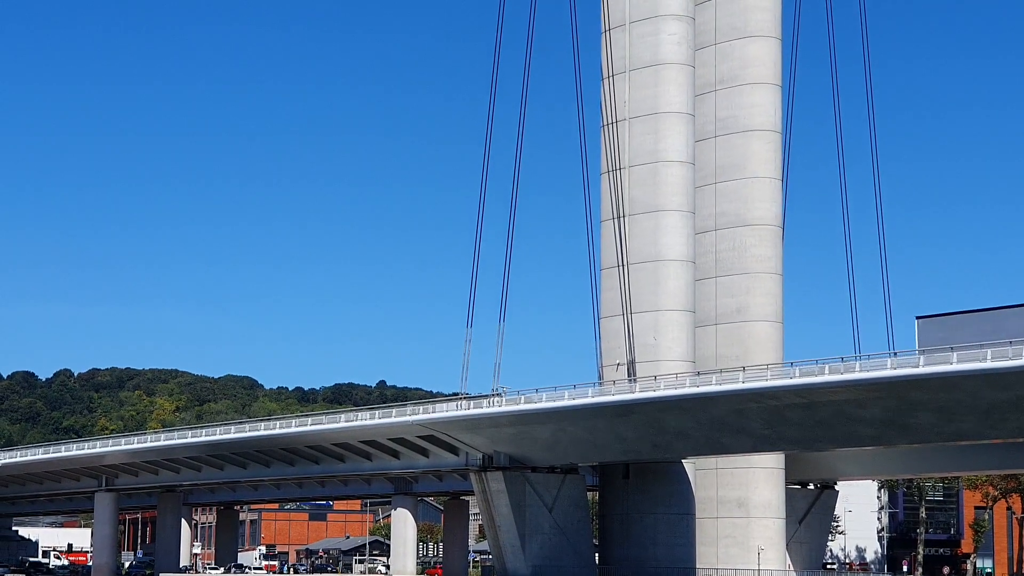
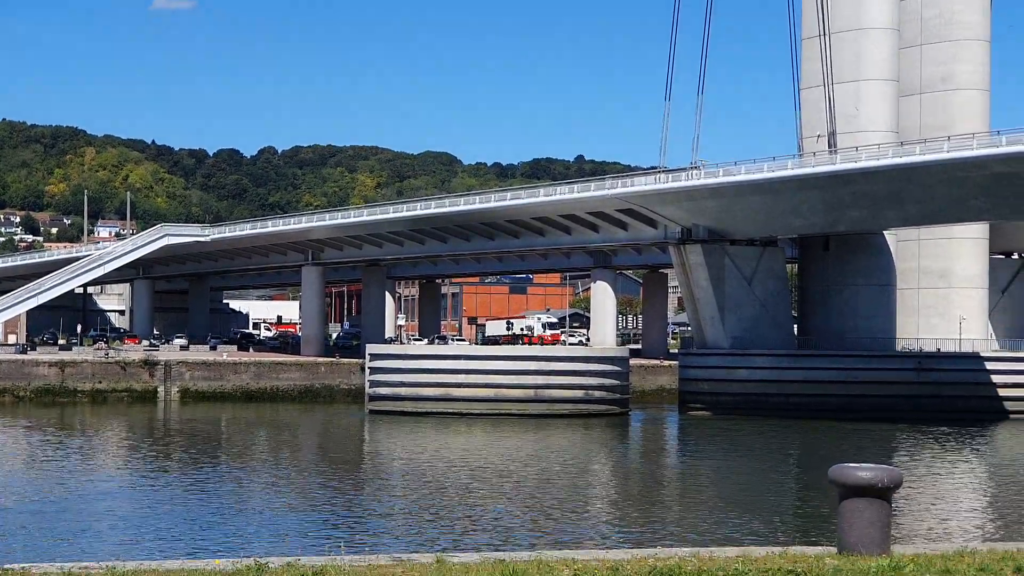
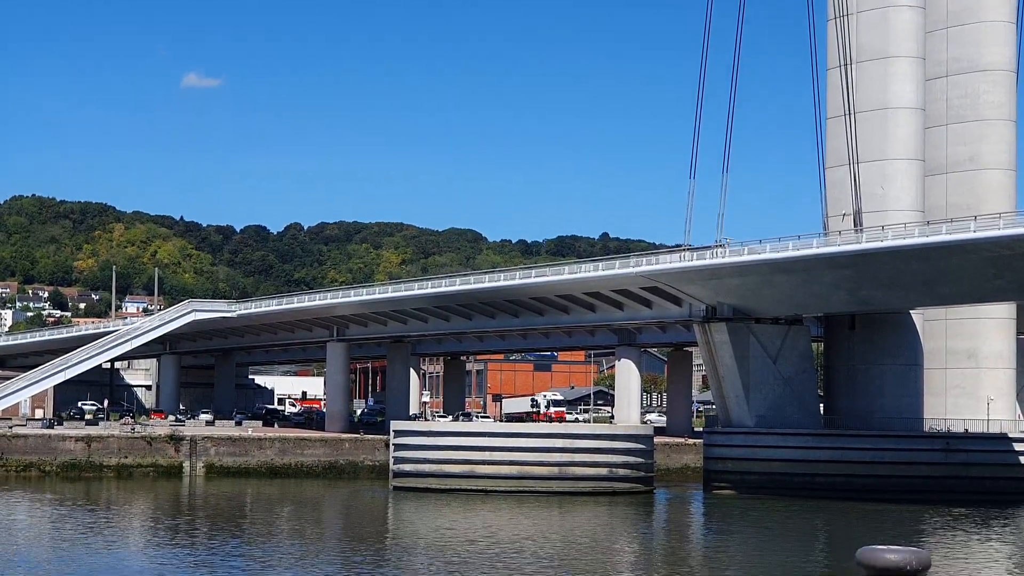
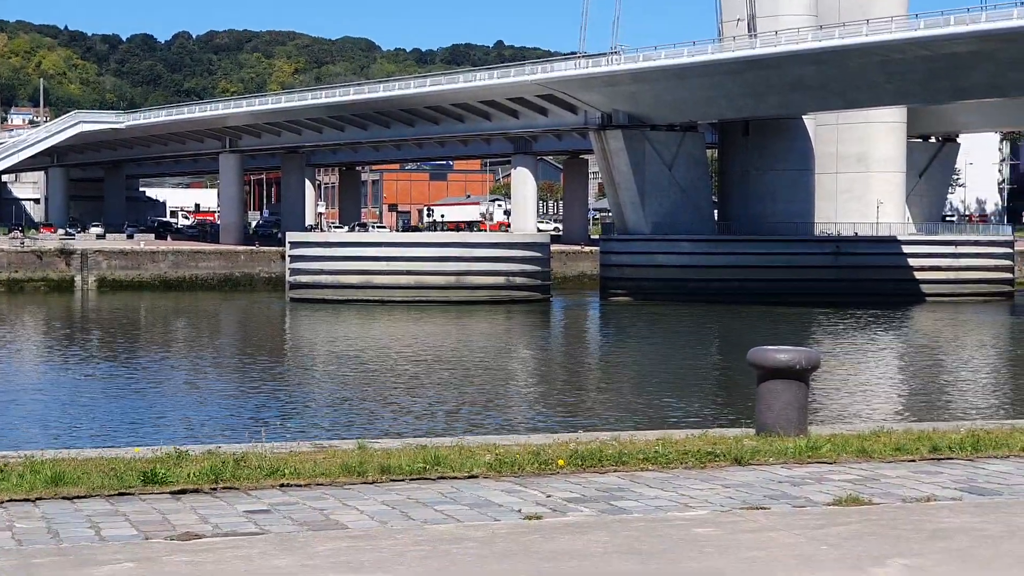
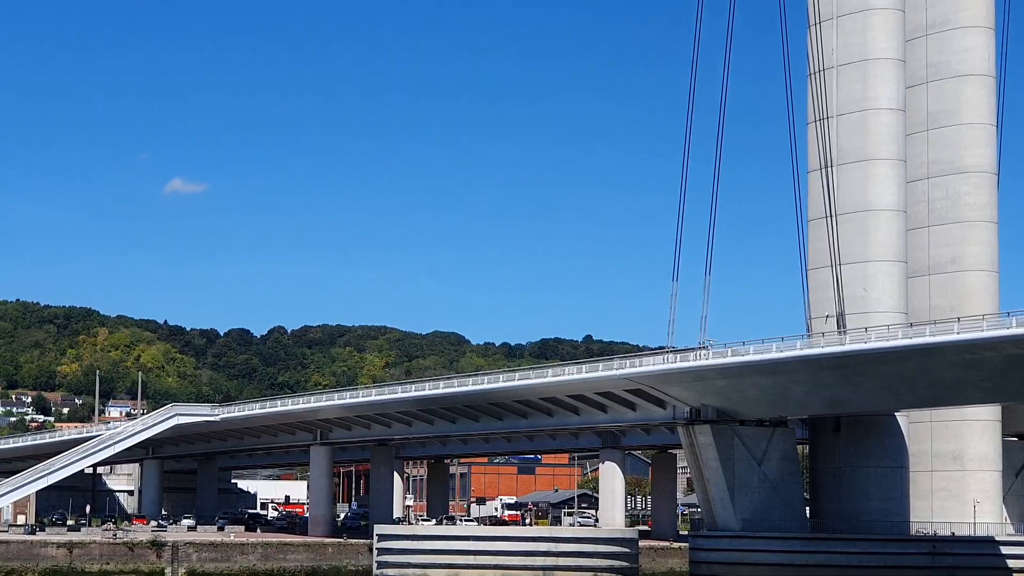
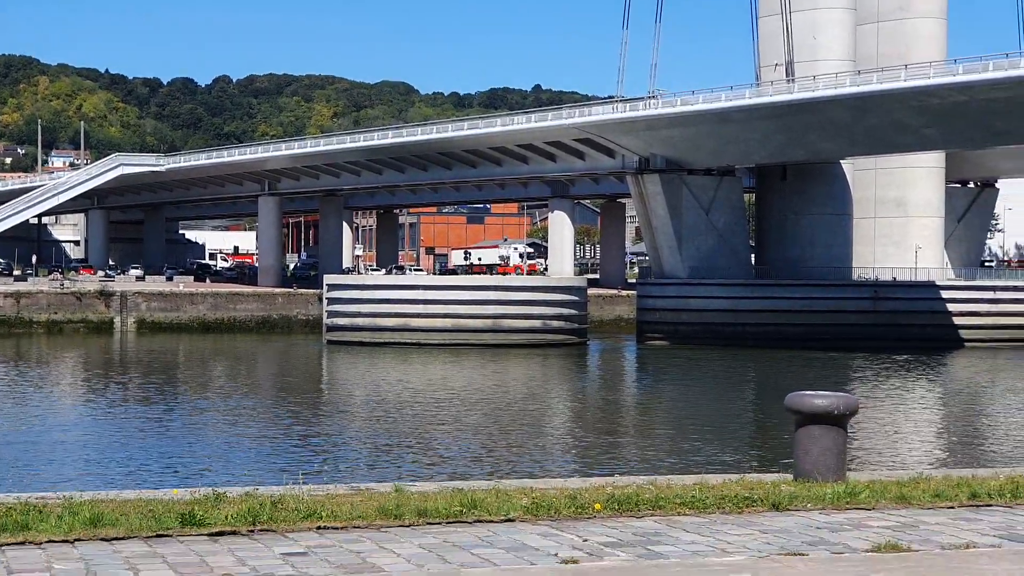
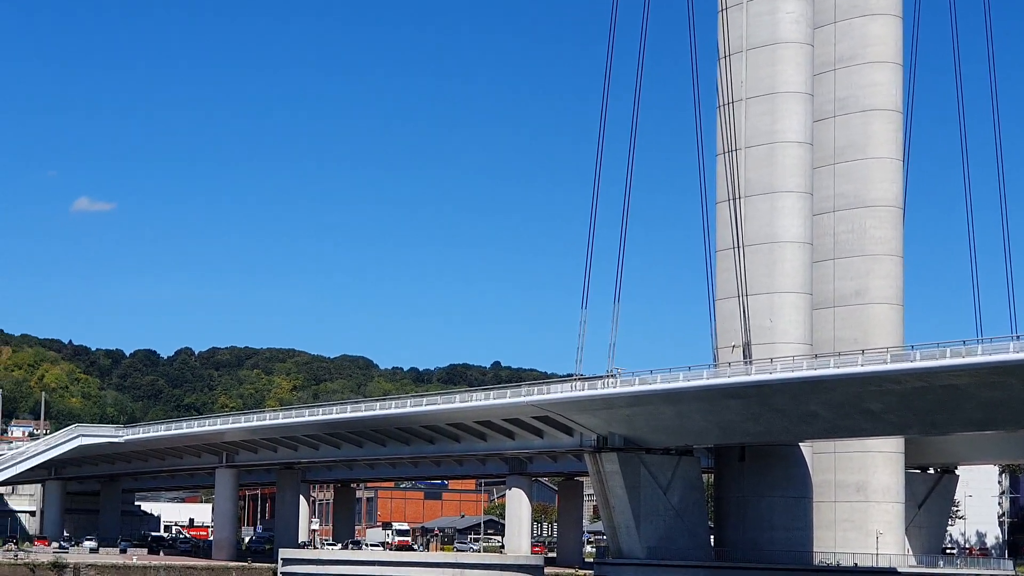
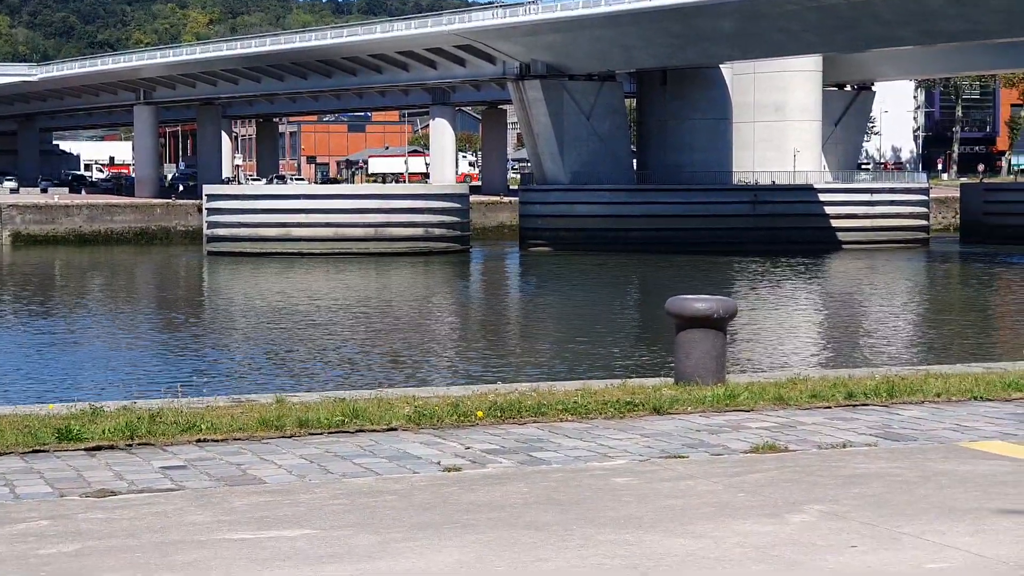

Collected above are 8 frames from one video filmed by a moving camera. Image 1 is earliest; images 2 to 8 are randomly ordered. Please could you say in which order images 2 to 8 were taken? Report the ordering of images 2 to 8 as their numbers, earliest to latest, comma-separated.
7, 5, 3, 2, 6, 4, 8
